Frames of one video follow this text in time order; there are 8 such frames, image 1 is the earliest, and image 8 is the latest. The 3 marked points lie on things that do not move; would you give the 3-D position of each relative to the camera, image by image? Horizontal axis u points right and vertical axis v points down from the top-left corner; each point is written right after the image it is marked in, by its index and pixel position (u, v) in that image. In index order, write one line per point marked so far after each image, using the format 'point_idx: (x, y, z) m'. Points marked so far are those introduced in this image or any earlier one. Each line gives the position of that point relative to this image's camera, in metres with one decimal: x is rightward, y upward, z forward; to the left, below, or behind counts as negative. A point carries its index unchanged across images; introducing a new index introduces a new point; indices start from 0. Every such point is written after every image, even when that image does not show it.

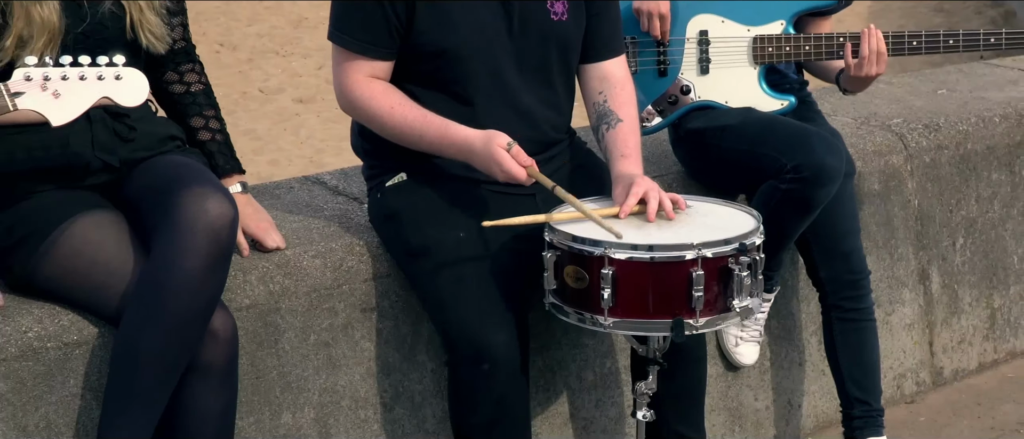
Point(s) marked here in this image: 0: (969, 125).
0: (+1.1, +0.2, +3.1) m
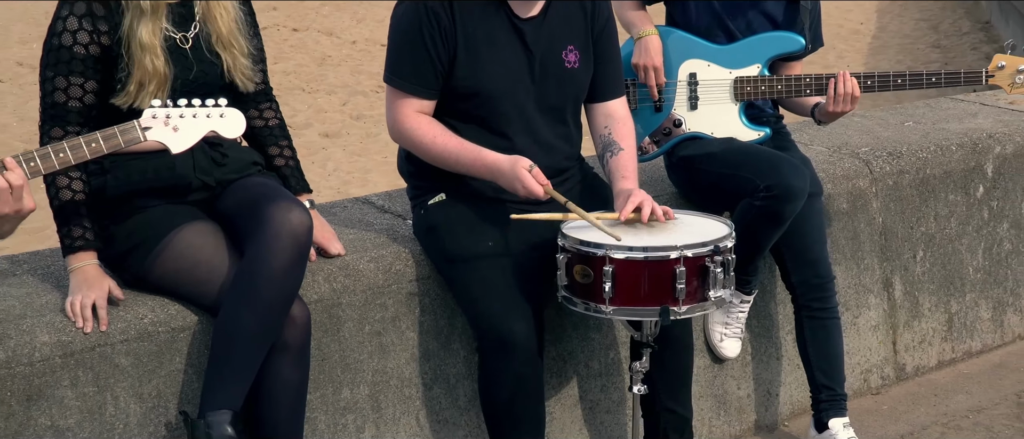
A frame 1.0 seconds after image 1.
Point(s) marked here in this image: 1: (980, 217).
0: (+1.2, +0.2, +3.5) m
1: (+1.4, 0.0, +3.7) m
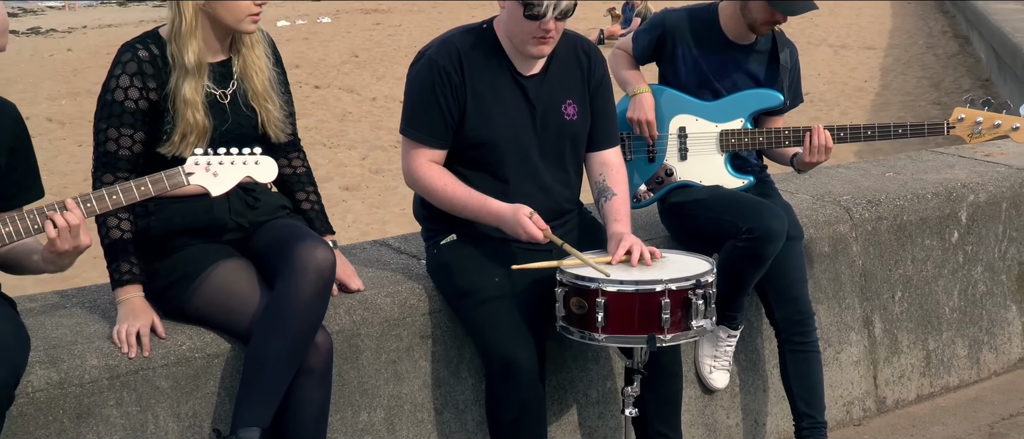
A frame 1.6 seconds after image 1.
0: (+1.2, +0.1, +3.8) m
1: (+1.4, -0.1, +3.9) m
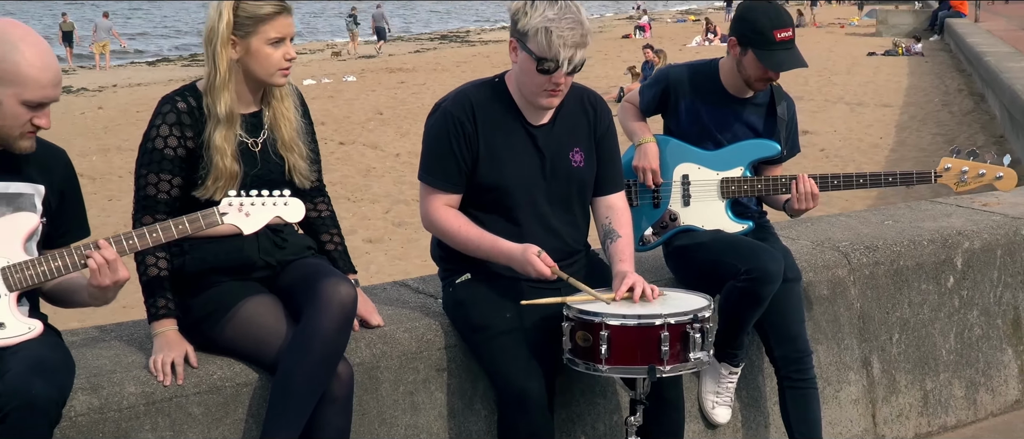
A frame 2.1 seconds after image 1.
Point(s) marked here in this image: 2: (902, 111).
0: (+1.2, -0.1, +4.0) m
1: (+1.4, -0.3, +4.1) m
2: (+3.6, +1.0, +11.8) m
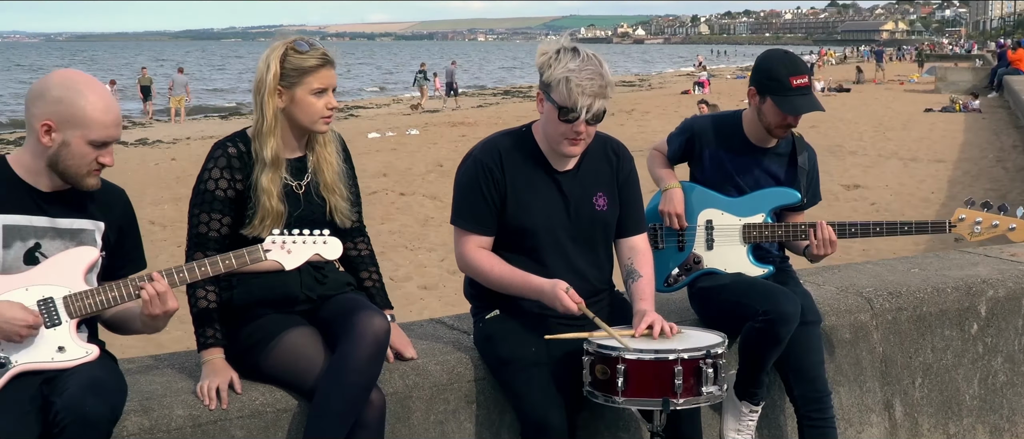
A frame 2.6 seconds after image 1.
0: (+1.3, -0.2, +4.1) m
1: (+1.5, -0.4, +4.2) m
2: (+4.1, +0.5, +11.8) m
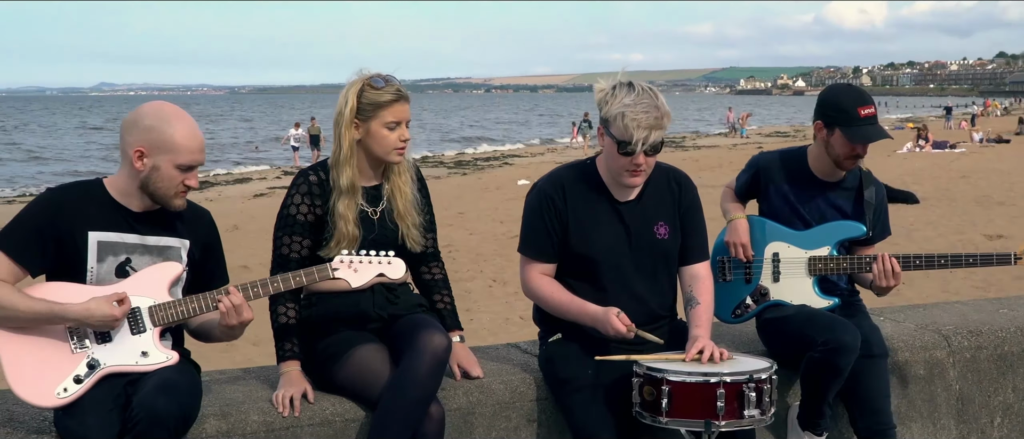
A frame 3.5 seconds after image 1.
0: (+1.6, -0.4, +4.1) m
1: (+1.8, -0.6, +4.1) m
2: (+5.4, 0.0, +11.3) m
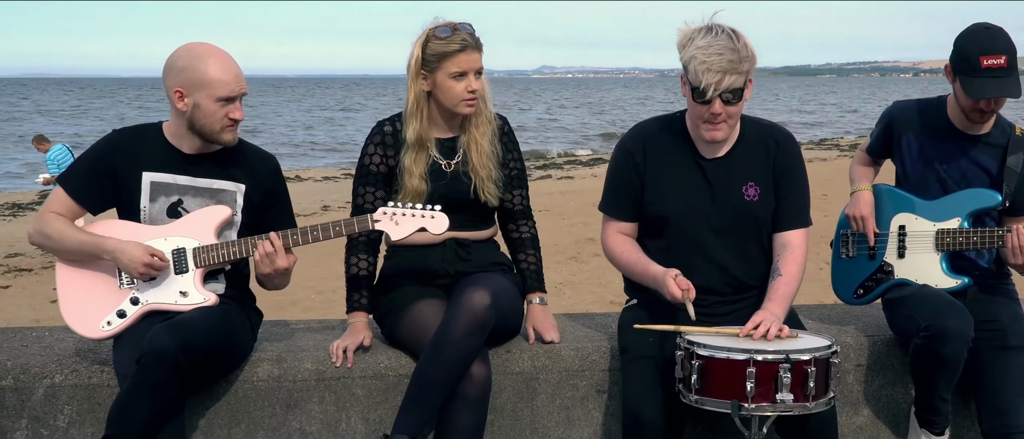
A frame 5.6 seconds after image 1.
0: (+1.8, -0.3, +3.3) m
1: (+2.0, -0.5, +3.3) m
2: (+7.8, 0.0, +8.9) m
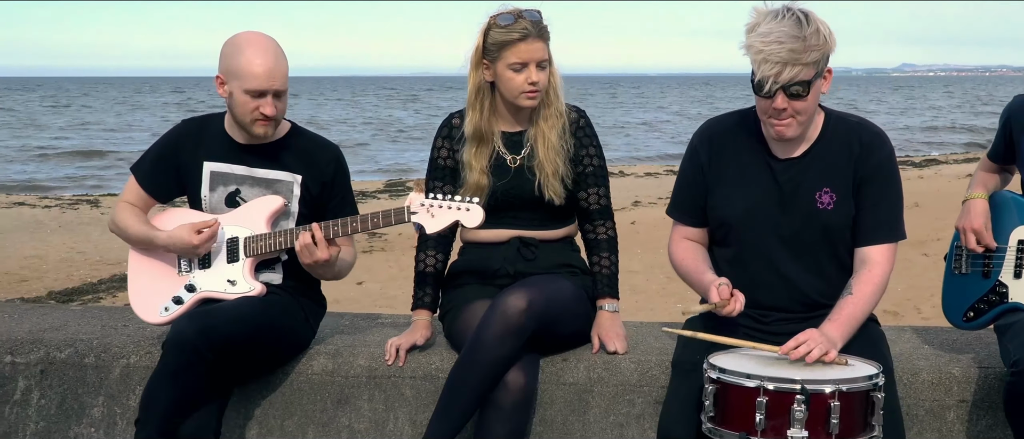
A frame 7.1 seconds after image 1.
0: (+1.9, -0.4, +2.6) m
1: (+2.1, -0.6, +2.5) m
2: (+9.1, -0.3, +6.5) m
